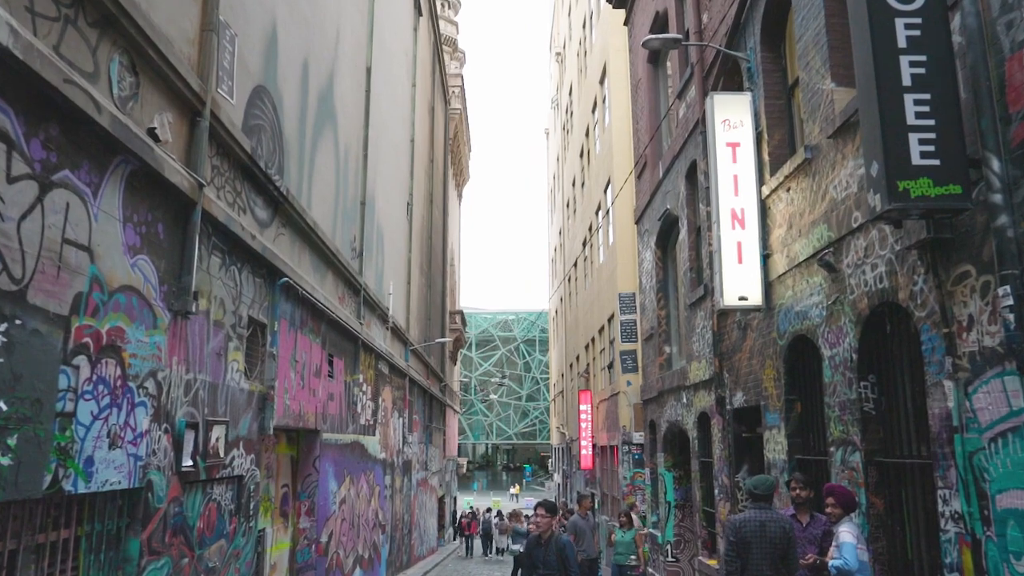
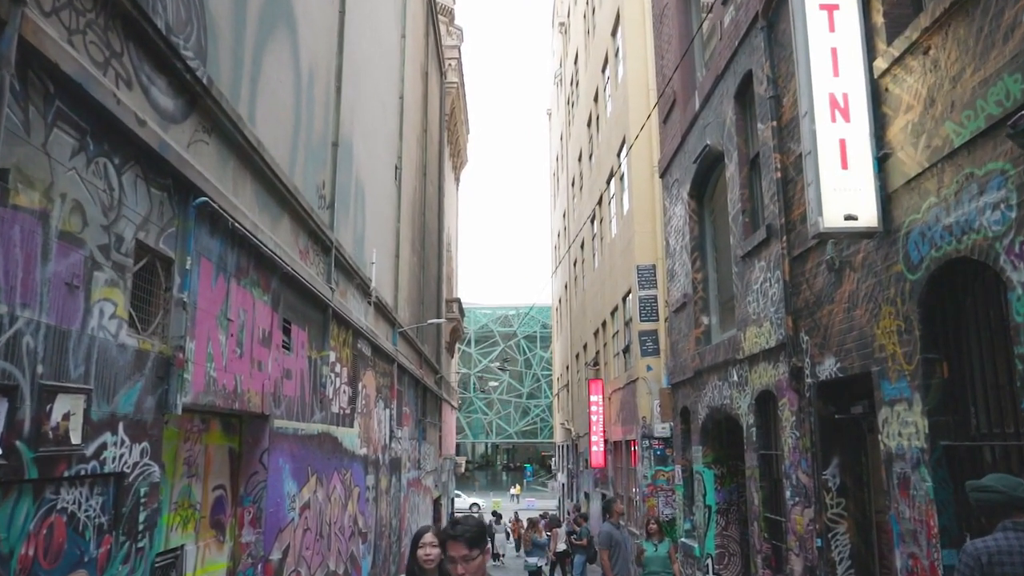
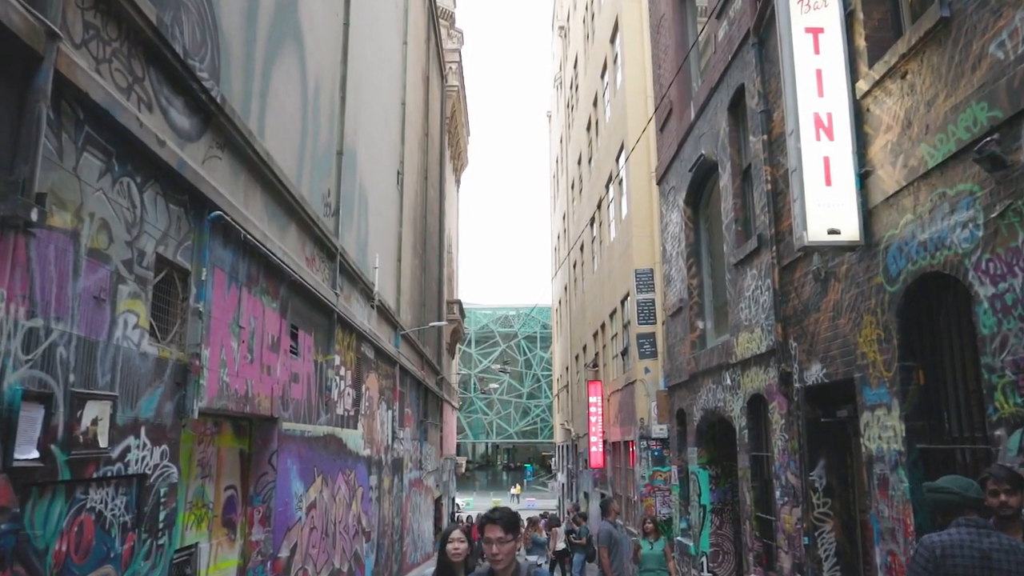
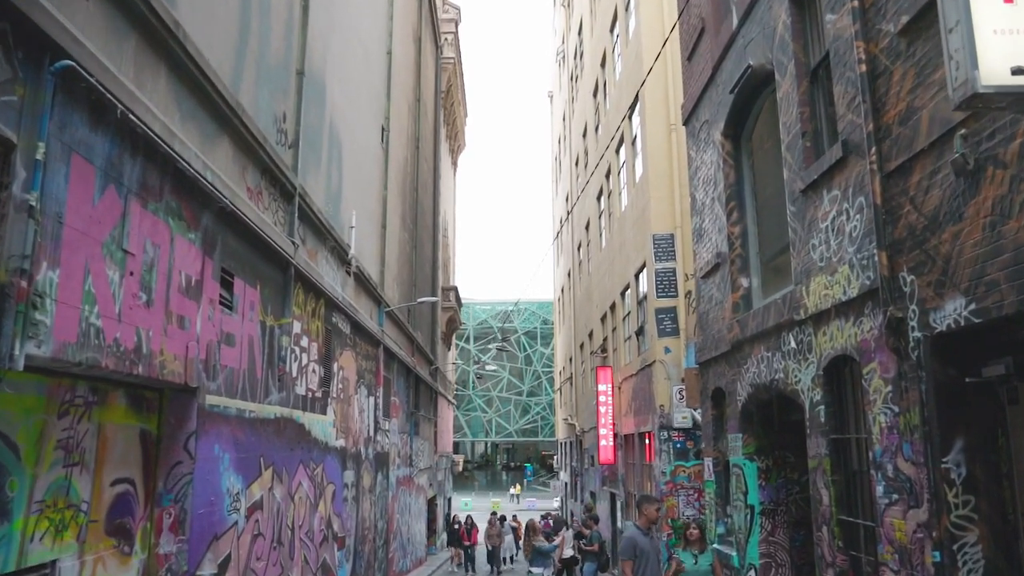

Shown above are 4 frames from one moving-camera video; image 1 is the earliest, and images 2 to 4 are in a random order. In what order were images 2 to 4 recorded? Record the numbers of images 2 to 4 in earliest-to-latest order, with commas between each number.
3, 2, 4
